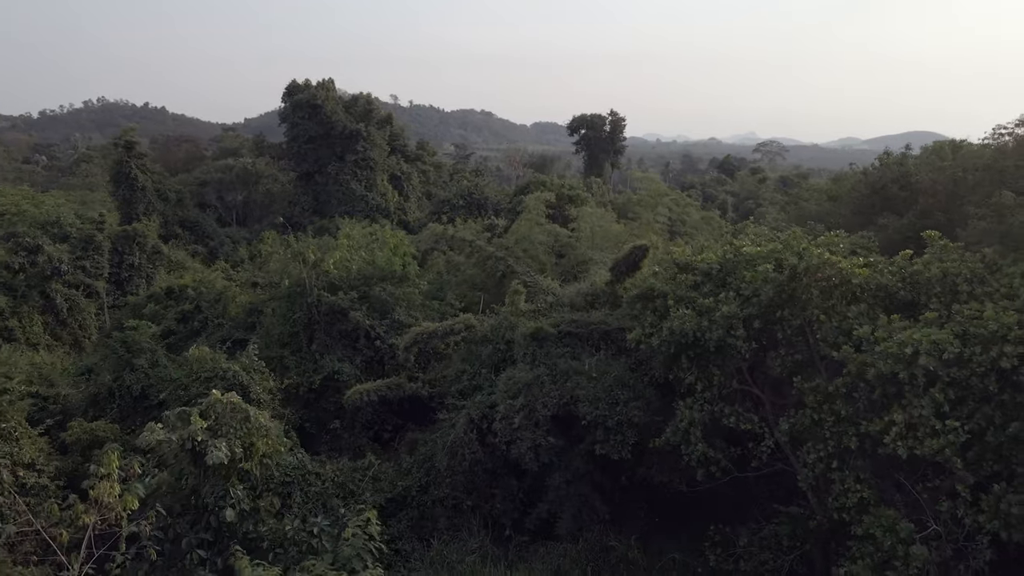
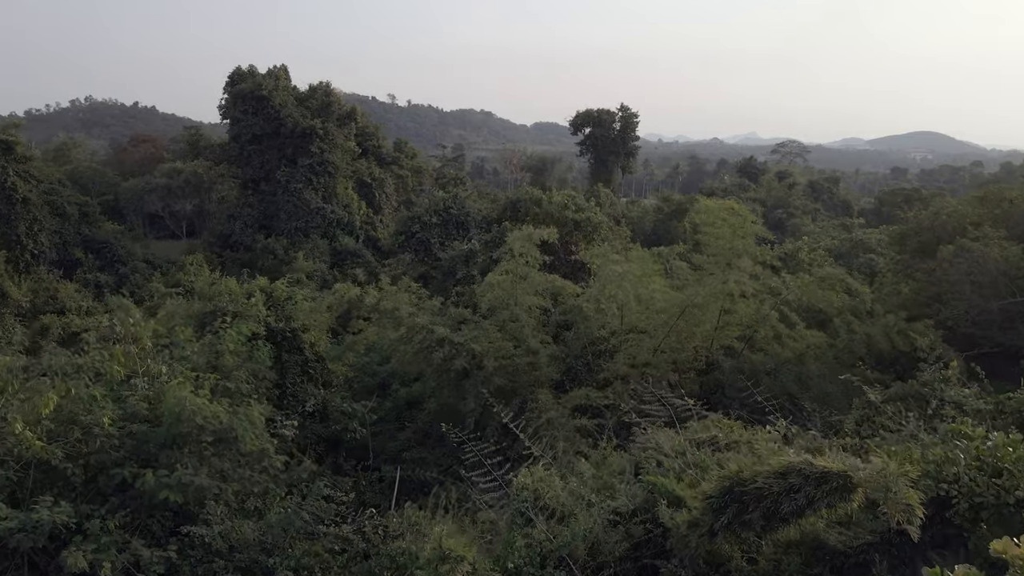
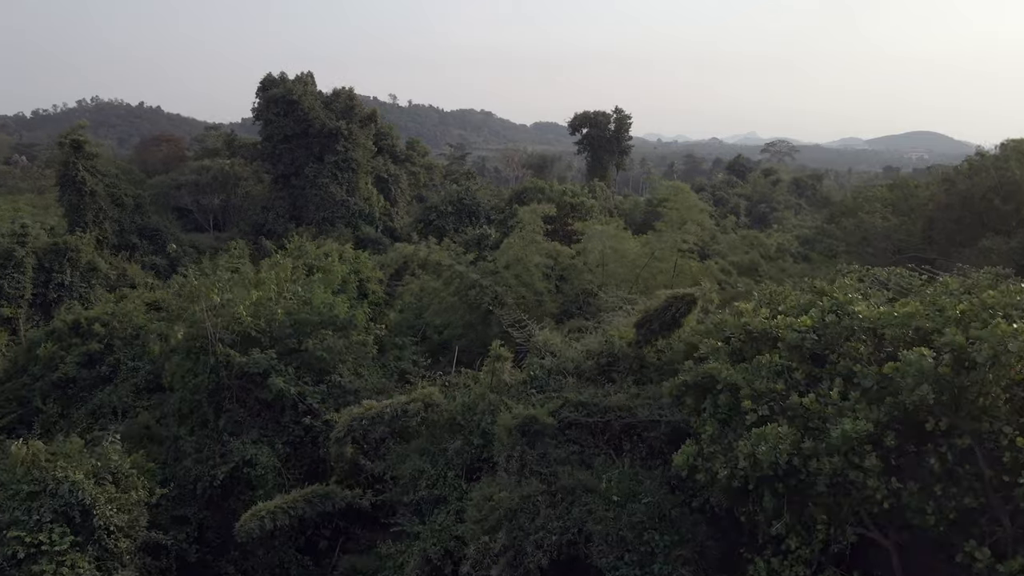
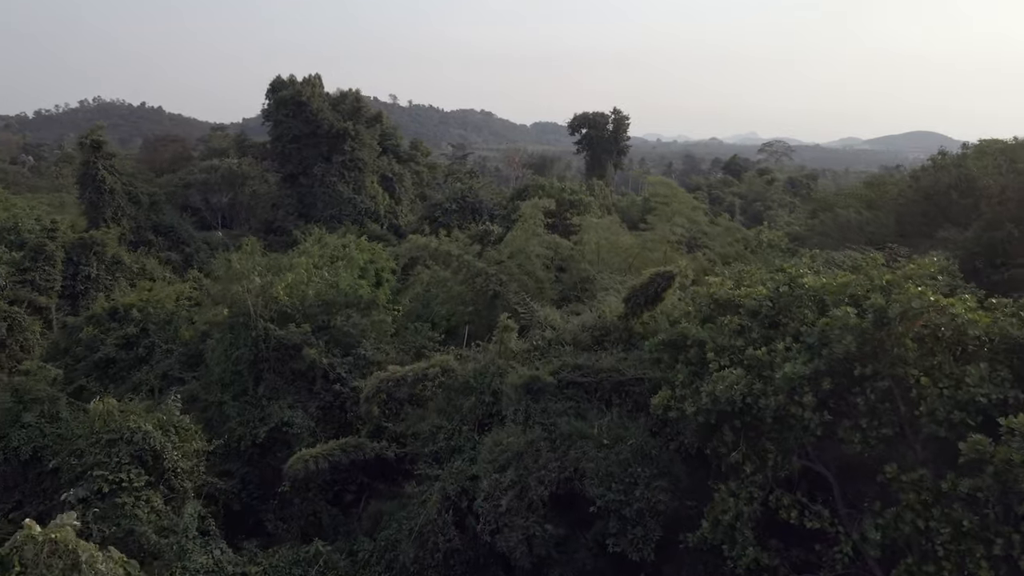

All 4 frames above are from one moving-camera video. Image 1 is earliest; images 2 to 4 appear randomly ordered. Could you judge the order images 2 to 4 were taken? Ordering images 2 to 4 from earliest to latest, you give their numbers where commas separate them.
4, 3, 2
